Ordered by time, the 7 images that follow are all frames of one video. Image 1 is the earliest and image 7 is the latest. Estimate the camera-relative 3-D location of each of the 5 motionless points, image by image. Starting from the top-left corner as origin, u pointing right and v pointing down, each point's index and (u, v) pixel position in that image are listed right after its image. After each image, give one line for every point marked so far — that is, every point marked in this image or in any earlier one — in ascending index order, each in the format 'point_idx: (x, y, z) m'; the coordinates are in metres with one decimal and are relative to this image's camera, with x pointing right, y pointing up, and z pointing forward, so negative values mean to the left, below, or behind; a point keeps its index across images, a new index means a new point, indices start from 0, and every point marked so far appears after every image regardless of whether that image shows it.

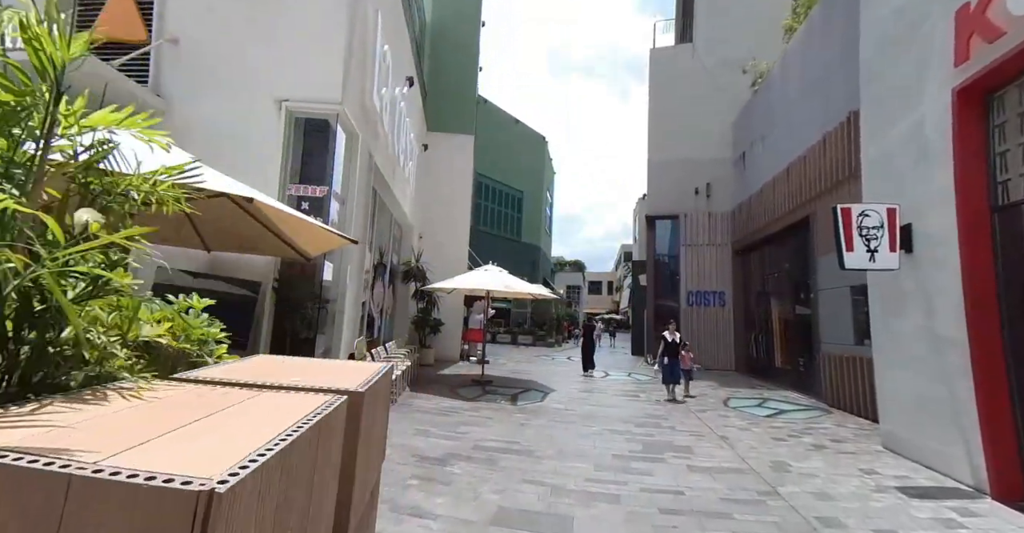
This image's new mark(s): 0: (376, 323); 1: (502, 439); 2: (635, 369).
0: (-3.1, -1.3, +9.6) m
1: (-0.1, -2.2, +5.3) m
2: (+3.9, -3.2, +13.1) m
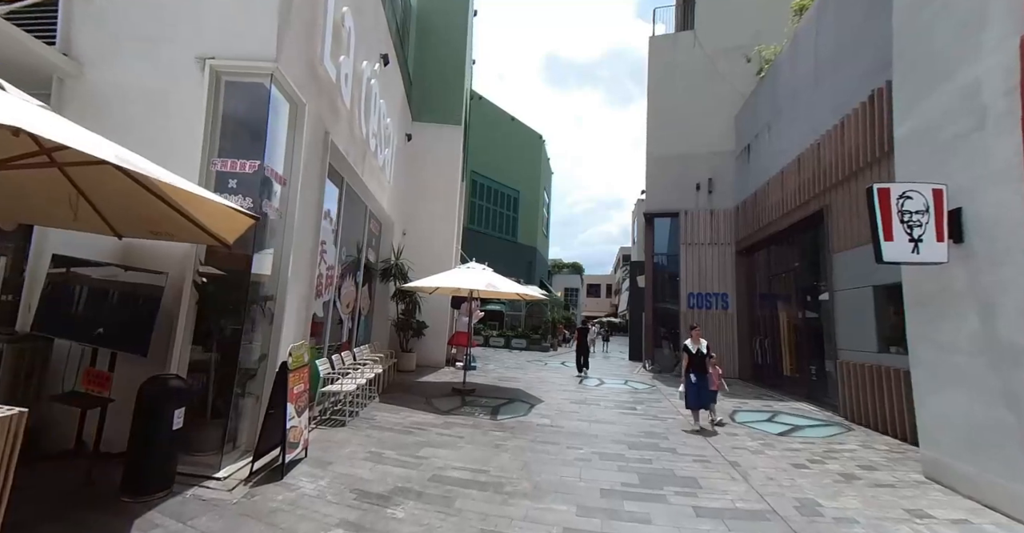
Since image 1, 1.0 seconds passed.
0: (-3.4, -1.2, +8.6) m
1: (-0.5, -2.1, +4.4) m
2: (+3.5, -3.2, +12.2) m
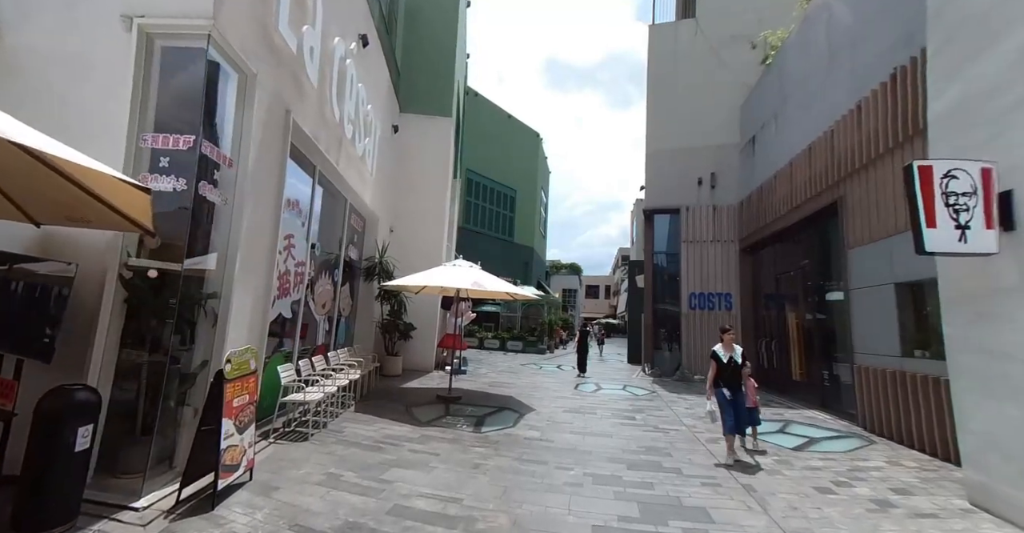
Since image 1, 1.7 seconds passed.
0: (-3.6, -1.2, +8.0) m
1: (-0.7, -2.0, +3.8) m
2: (+3.3, -3.1, +11.5) m
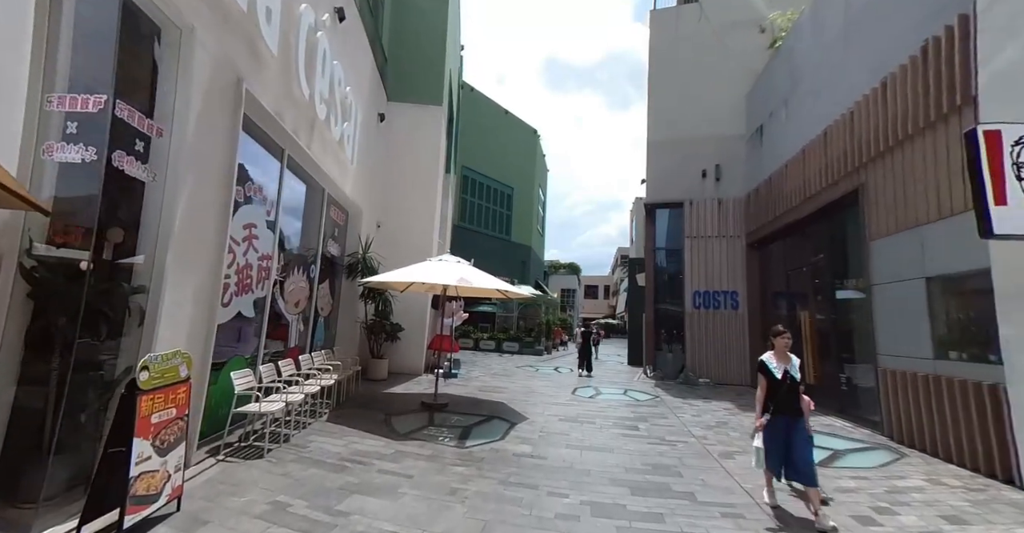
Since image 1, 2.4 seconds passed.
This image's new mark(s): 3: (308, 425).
0: (-3.8, -1.1, +7.3) m
1: (-0.8, -1.9, +3.1) m
2: (+3.1, -3.0, +10.8) m
3: (-2.9, -2.2, +5.9) m
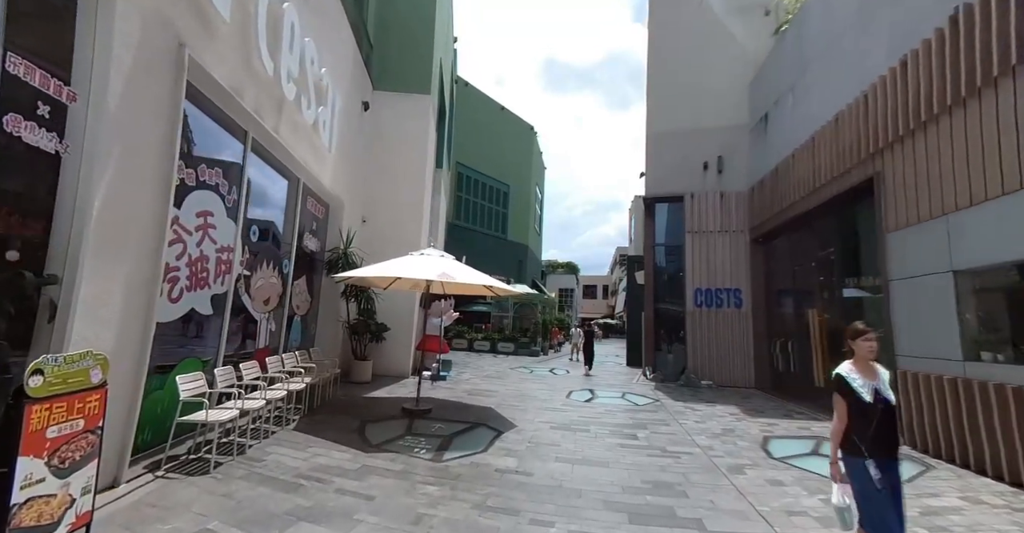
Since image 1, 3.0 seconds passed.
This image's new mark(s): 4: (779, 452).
0: (-4.0, -1.0, +6.7) m
1: (-1.0, -1.8, +2.5) m
2: (+2.9, -2.9, +10.3) m
3: (-3.0, -2.1, +5.3) m
4: (+3.3, -2.3, +5.2) m
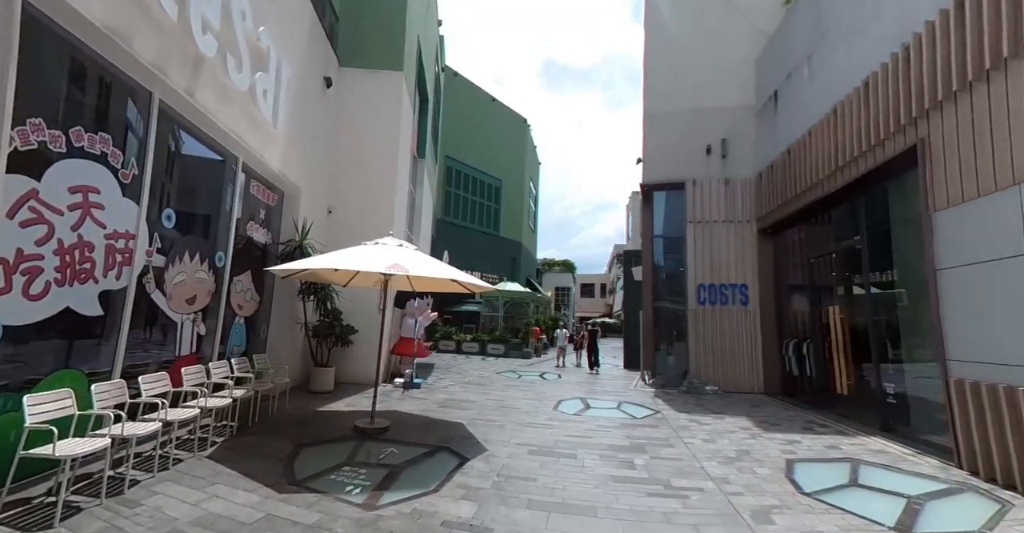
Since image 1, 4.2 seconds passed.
0: (-4.4, -0.9, +5.6) m
1: (-1.3, -1.7, +1.4) m
2: (+2.6, -2.8, +9.2) m
3: (-3.4, -2.0, +4.2) m
4: (+3.0, -2.2, +4.2) m
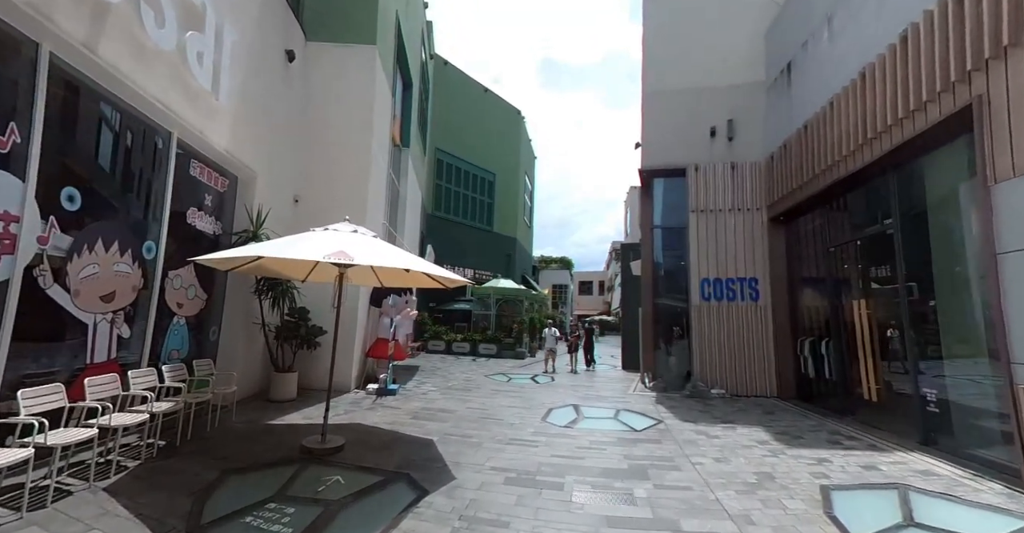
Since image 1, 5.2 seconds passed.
0: (-4.6, -0.8, +4.7) m
1: (-1.6, -1.6, +0.6) m
2: (+2.3, -2.6, +8.3) m
3: (-3.7, -1.9, +3.4) m
4: (+2.7, -2.0, +3.3) m
